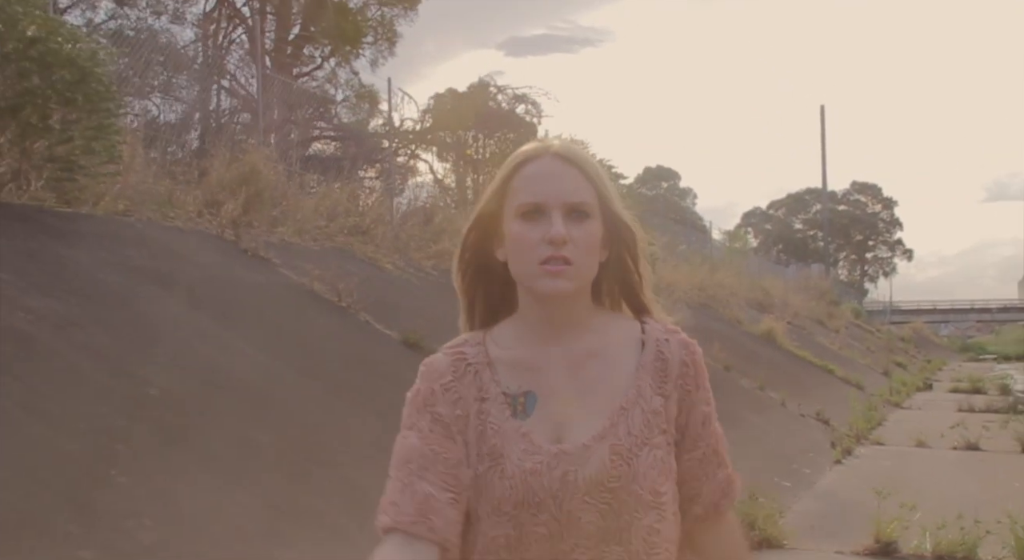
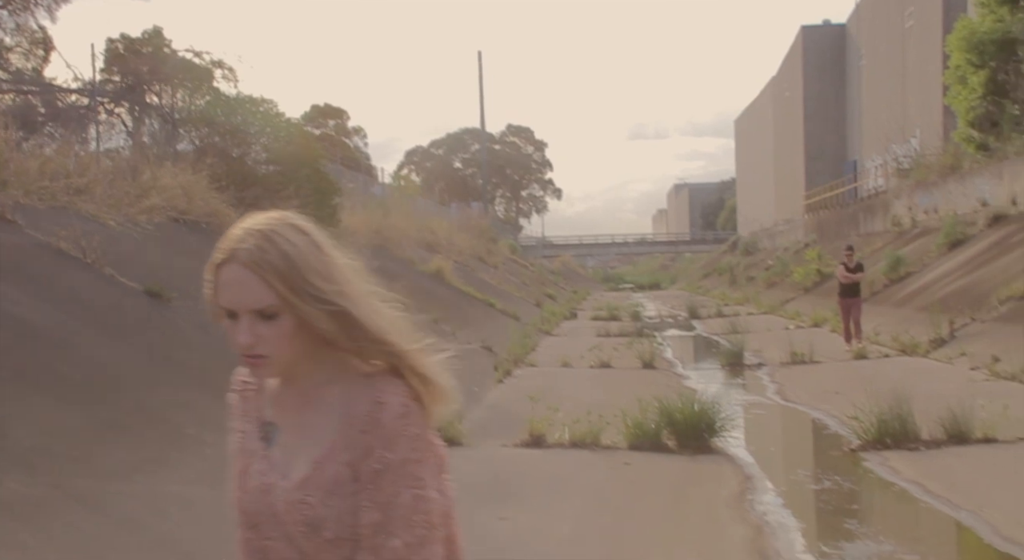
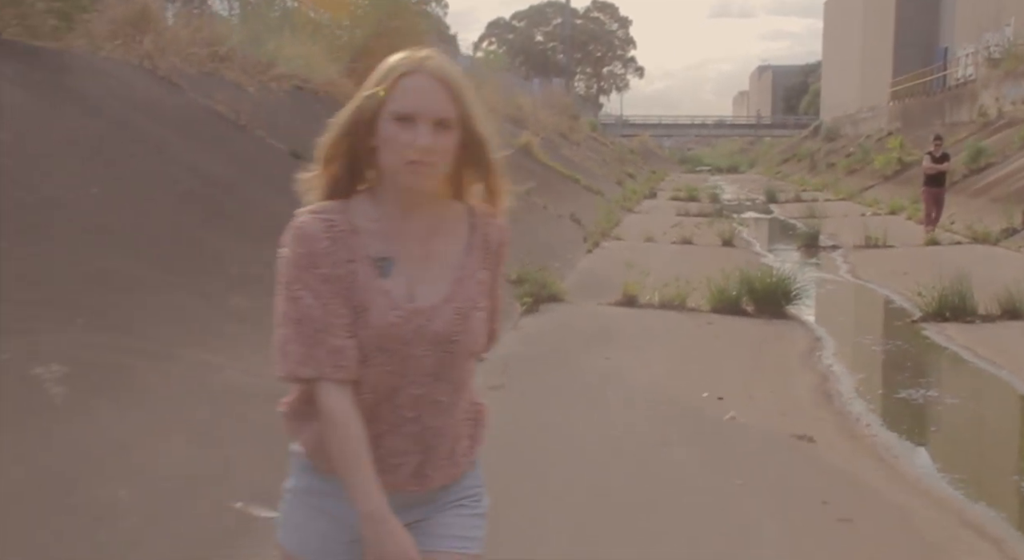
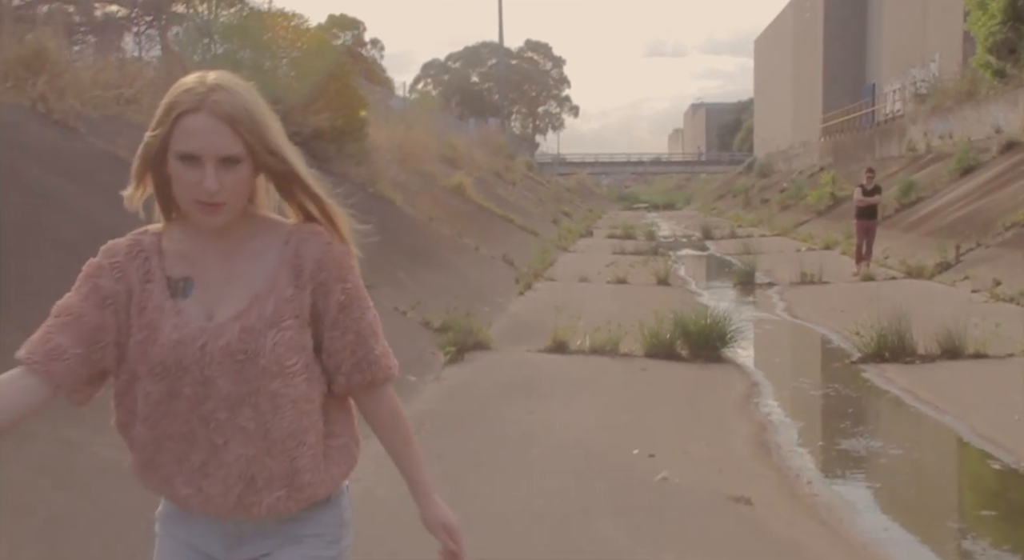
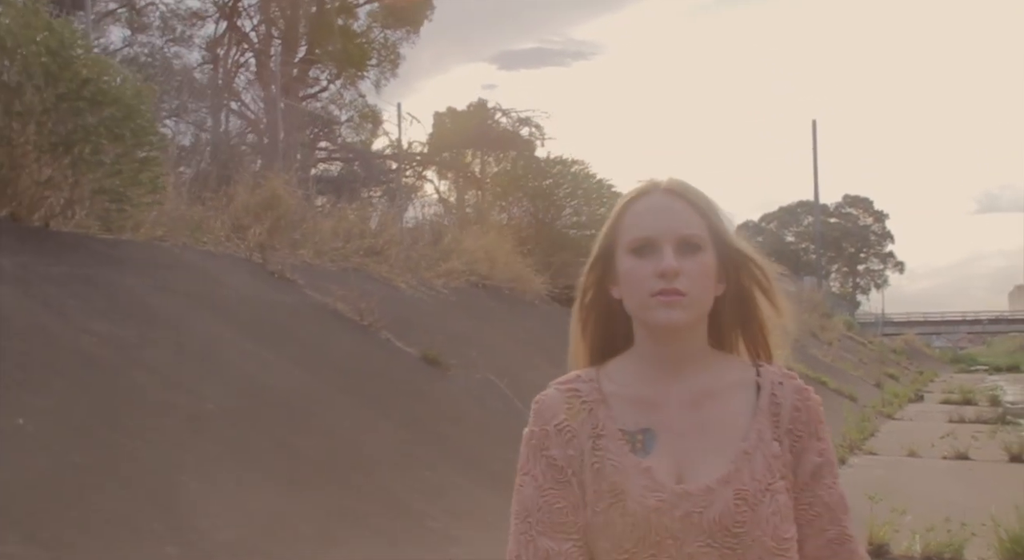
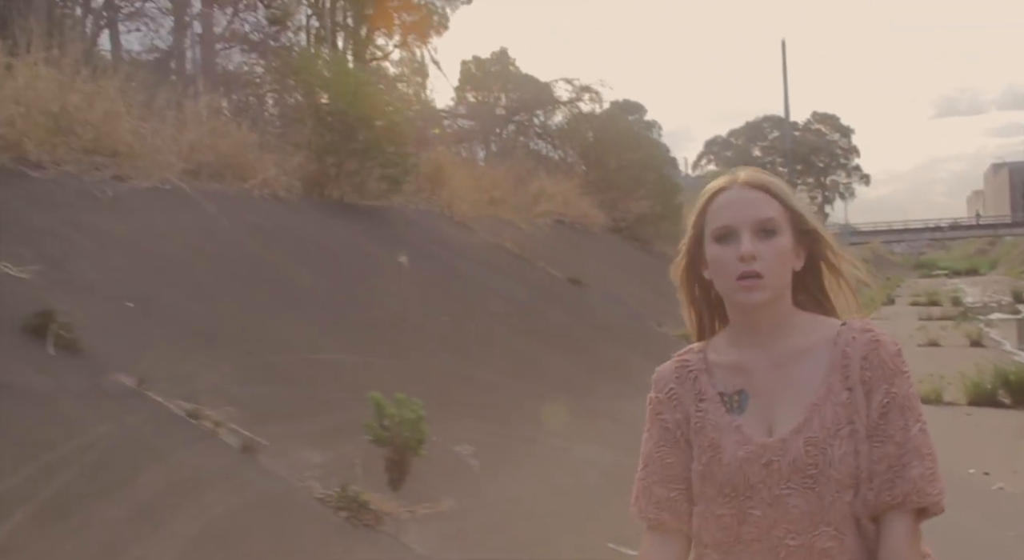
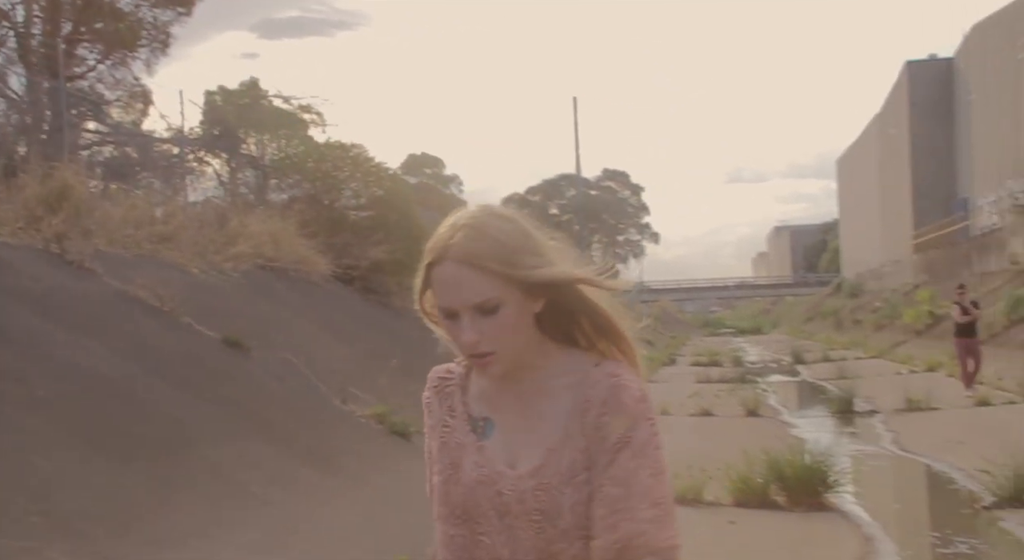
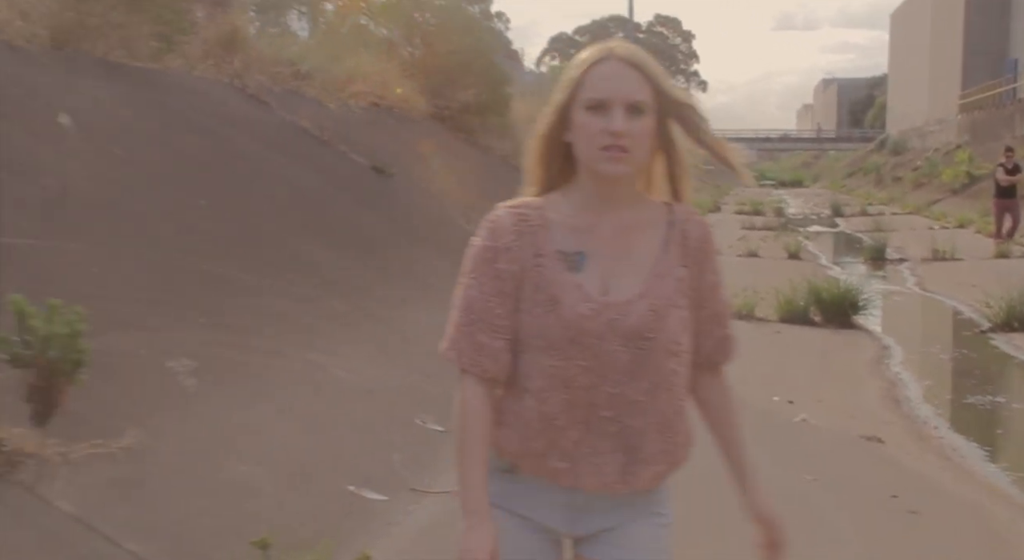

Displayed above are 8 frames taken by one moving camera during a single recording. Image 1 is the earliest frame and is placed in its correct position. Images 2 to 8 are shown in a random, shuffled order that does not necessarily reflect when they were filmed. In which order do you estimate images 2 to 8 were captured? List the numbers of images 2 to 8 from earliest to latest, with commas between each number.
5, 7, 2, 4, 3, 8, 6
